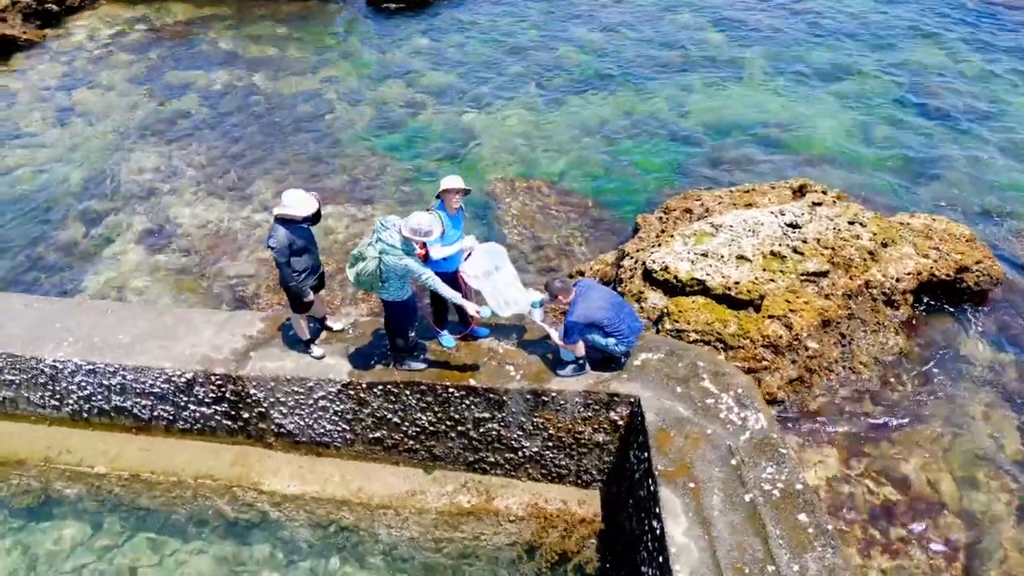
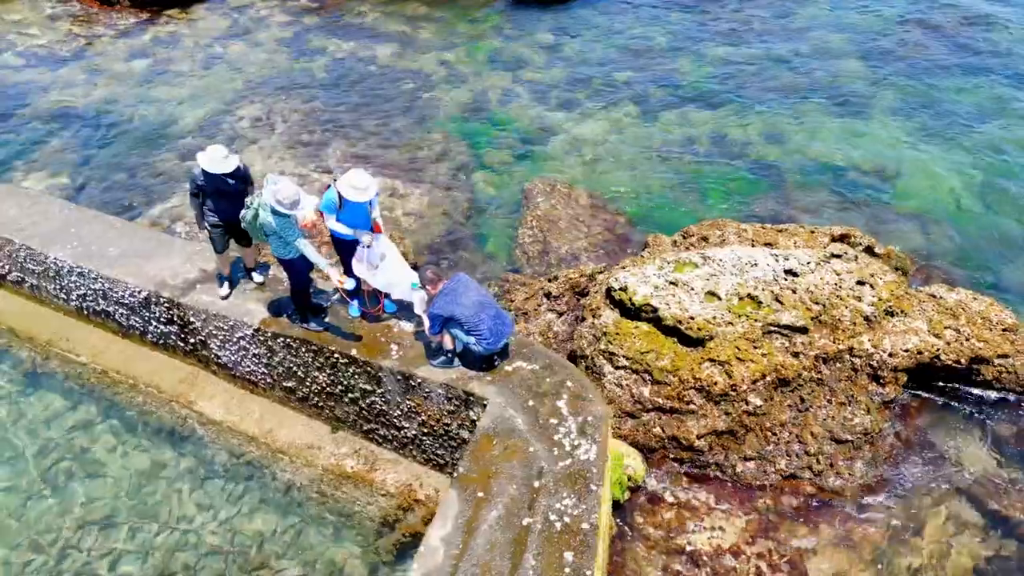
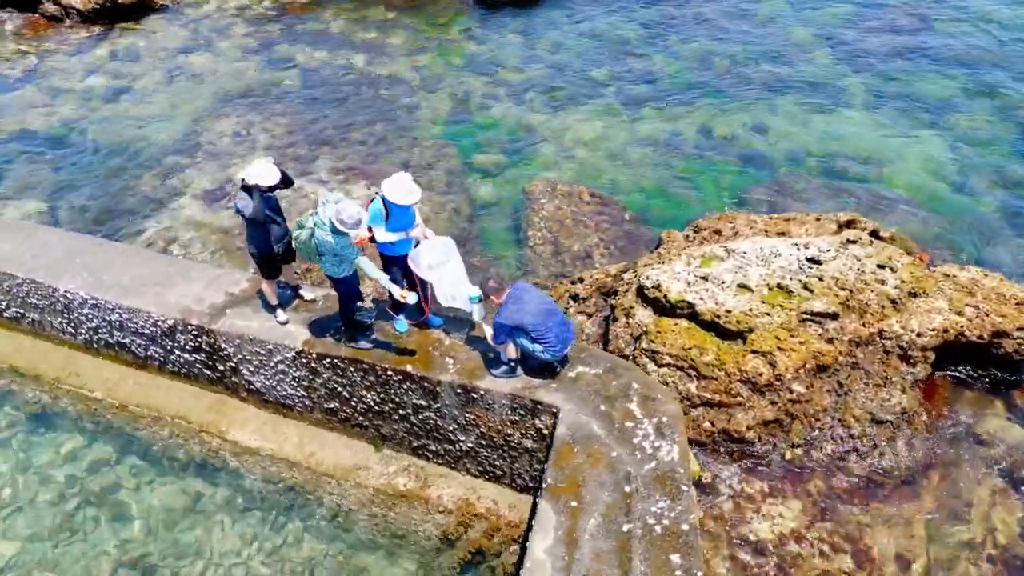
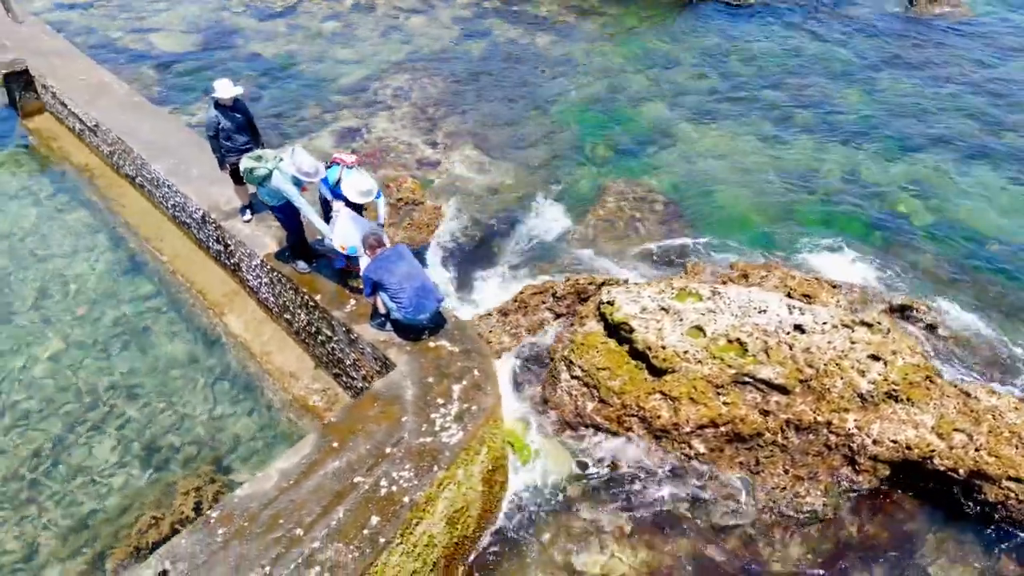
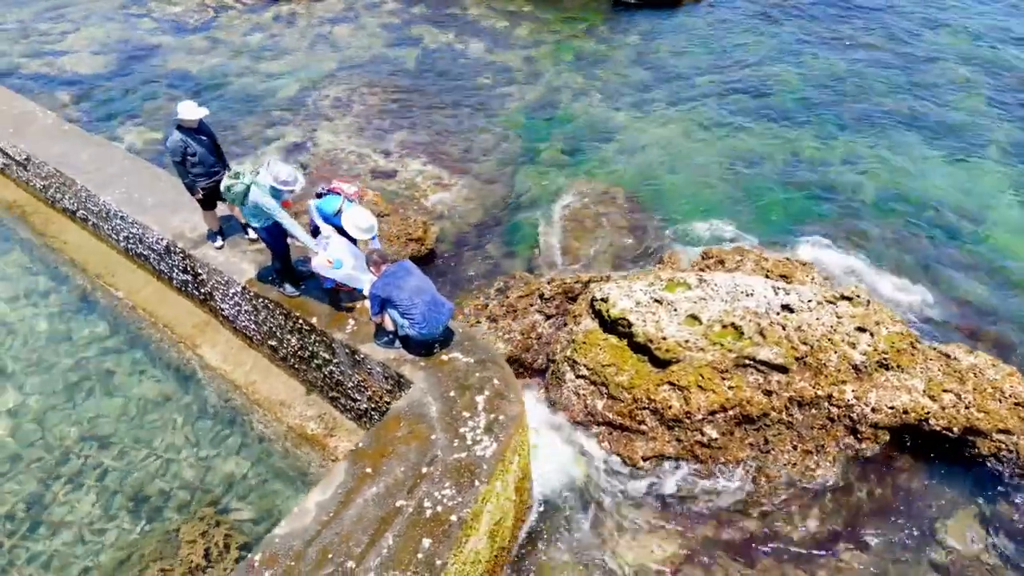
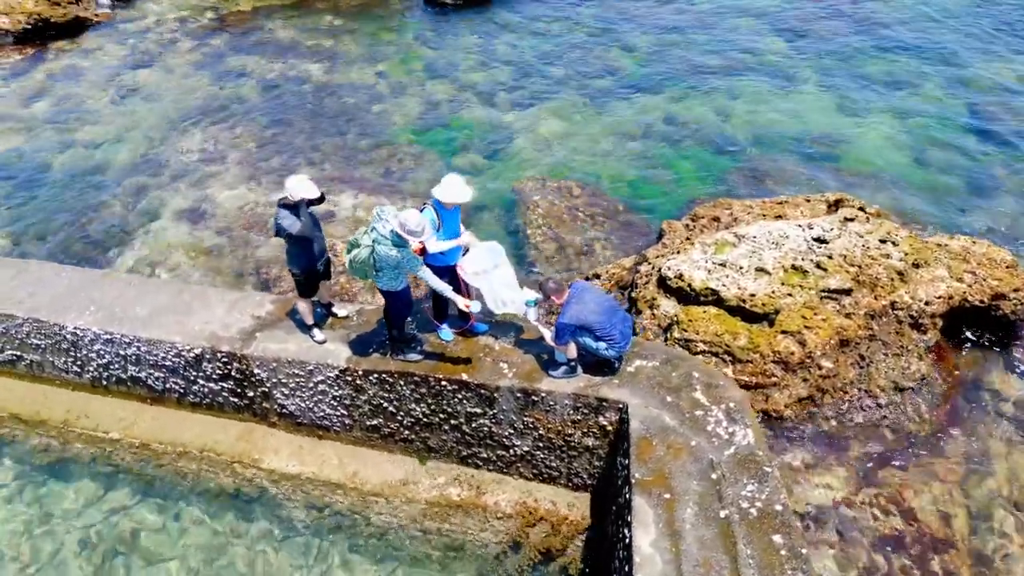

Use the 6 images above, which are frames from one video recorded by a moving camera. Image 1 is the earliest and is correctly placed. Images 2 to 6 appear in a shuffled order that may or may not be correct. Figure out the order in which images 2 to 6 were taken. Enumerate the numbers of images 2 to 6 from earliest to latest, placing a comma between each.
6, 3, 2, 5, 4
